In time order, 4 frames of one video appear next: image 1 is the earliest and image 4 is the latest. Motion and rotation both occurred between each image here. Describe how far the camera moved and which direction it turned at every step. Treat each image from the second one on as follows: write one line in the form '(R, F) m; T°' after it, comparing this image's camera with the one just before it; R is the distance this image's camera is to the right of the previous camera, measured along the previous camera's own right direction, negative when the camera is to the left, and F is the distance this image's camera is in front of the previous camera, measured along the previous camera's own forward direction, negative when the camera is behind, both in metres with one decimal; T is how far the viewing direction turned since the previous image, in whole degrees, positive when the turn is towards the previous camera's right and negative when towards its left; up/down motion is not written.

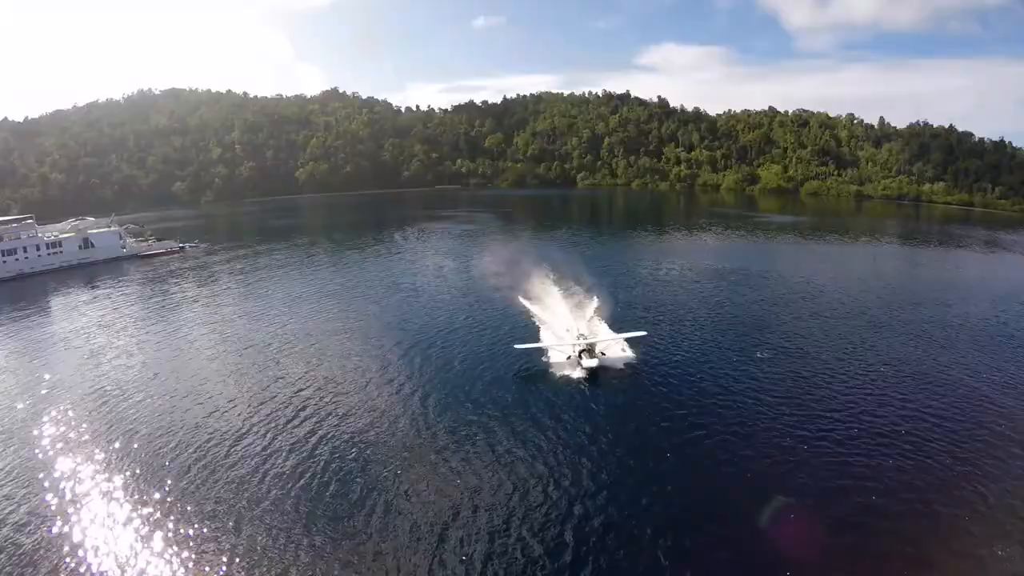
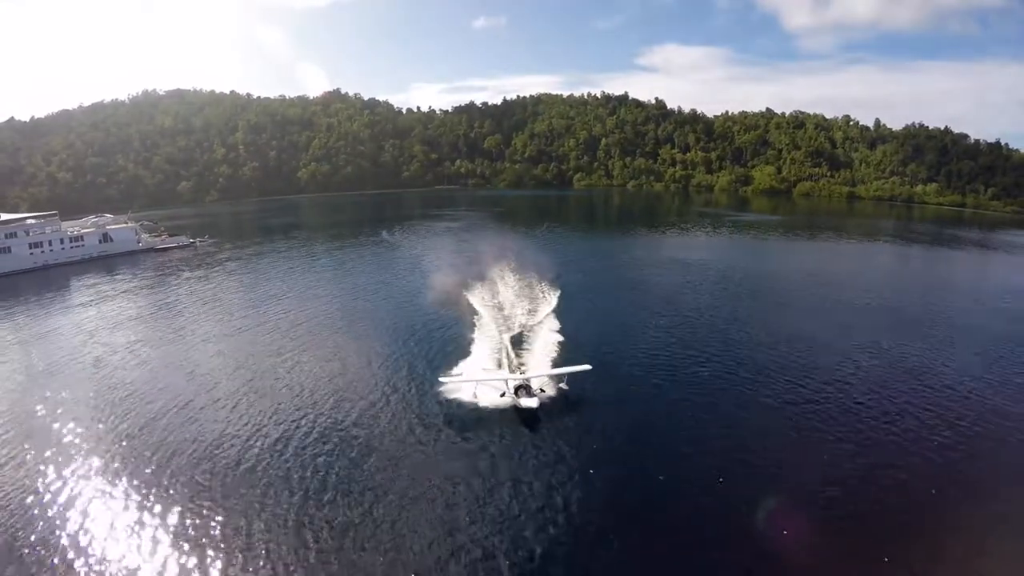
(+2.0, -4.6) m; 0°
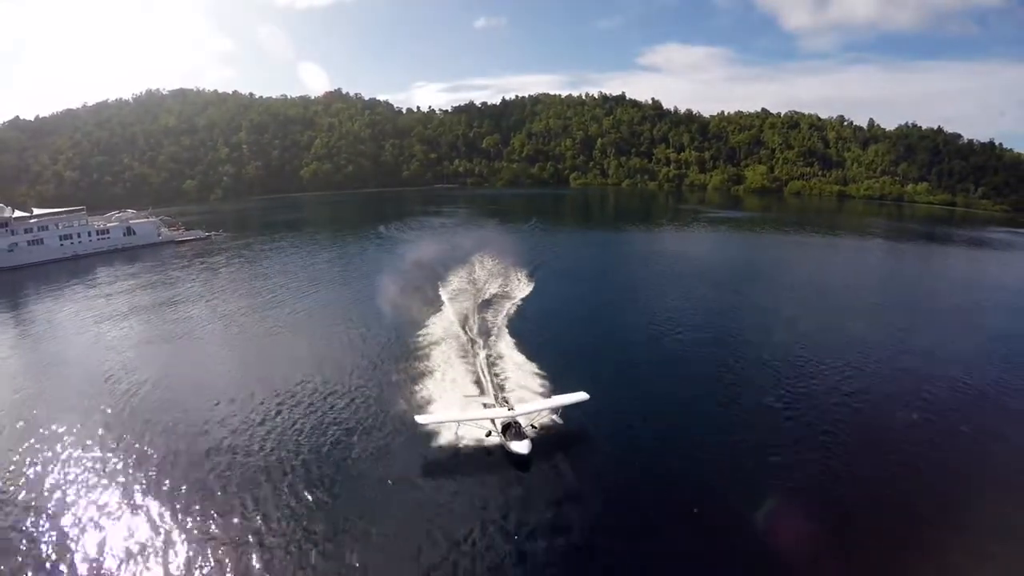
(+1.6, -5.4) m; 0°
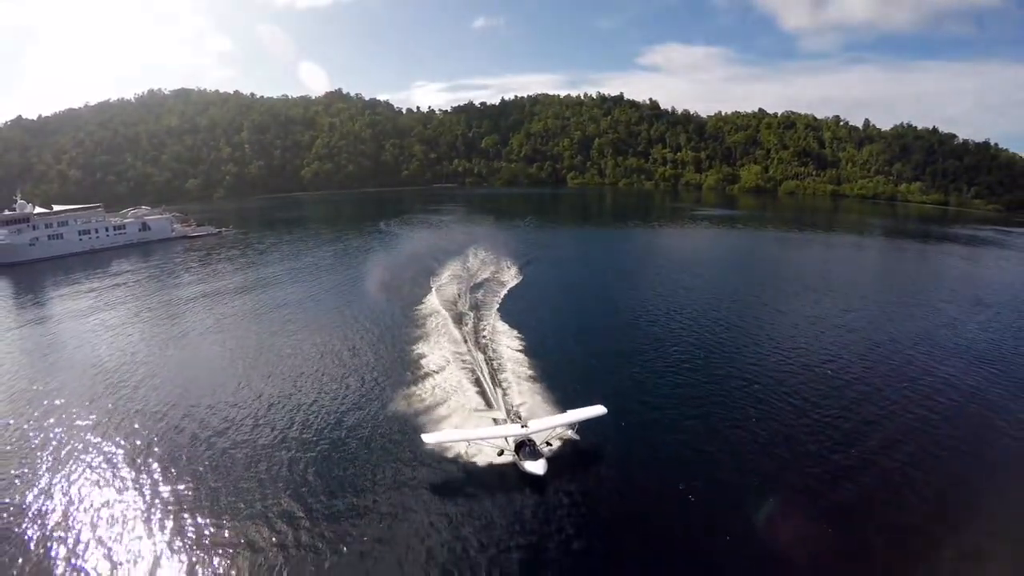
(+0.7, -3.5) m; 0°
